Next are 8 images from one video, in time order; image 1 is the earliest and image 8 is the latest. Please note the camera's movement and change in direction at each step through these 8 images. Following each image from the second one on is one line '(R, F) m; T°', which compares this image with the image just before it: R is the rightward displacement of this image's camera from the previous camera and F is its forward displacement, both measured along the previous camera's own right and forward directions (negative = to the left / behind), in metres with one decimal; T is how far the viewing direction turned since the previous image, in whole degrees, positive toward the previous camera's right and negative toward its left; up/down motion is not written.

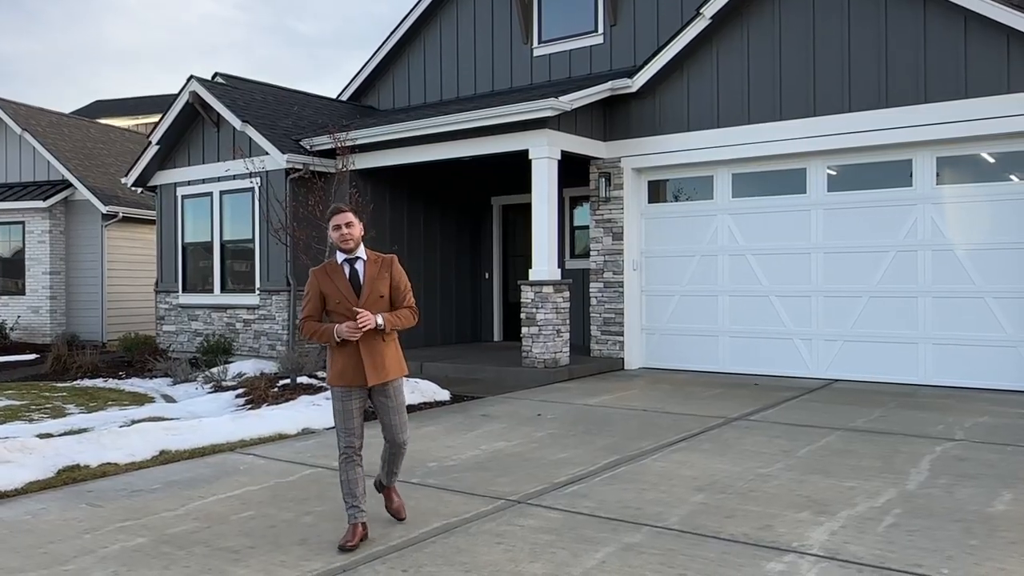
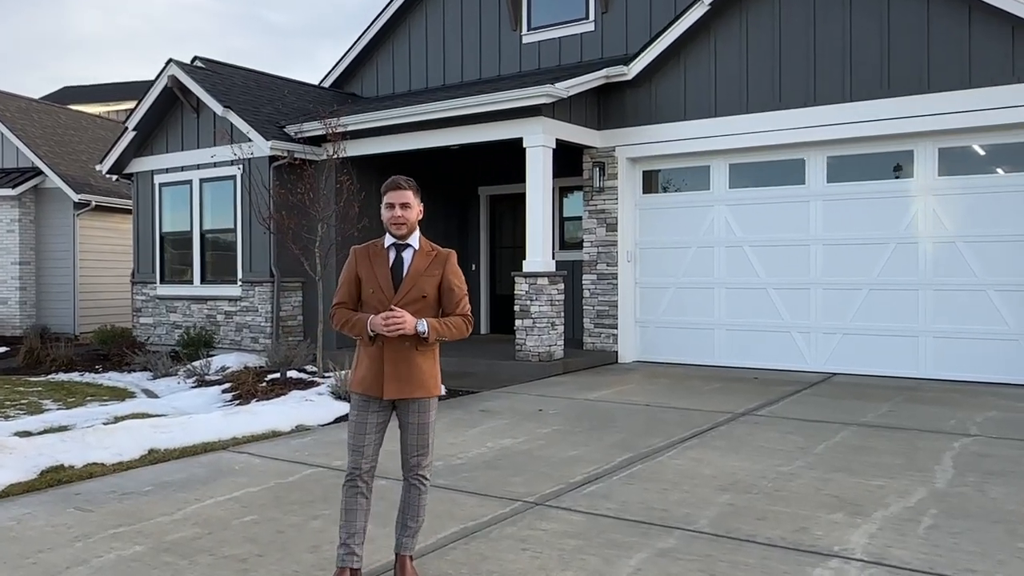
(-0.2, +0.2) m; +2°
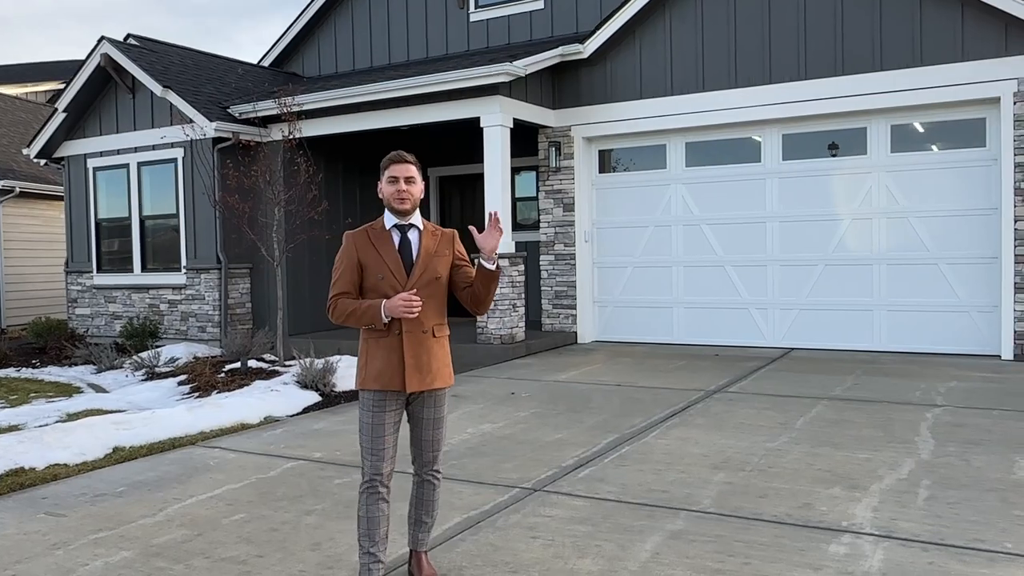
(-0.3, +0.1) m; +4°
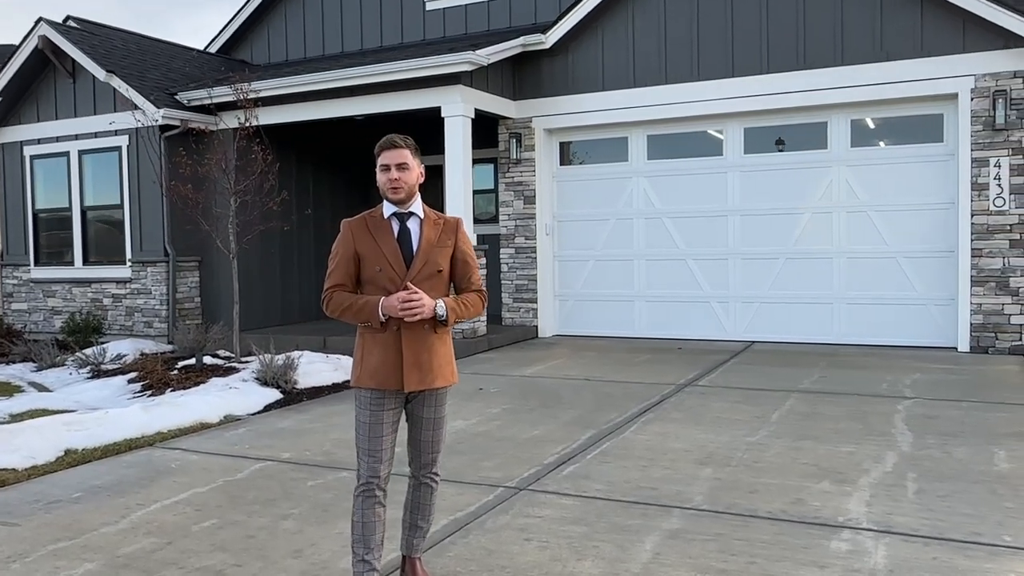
(-0.2, +0.2) m; +4°
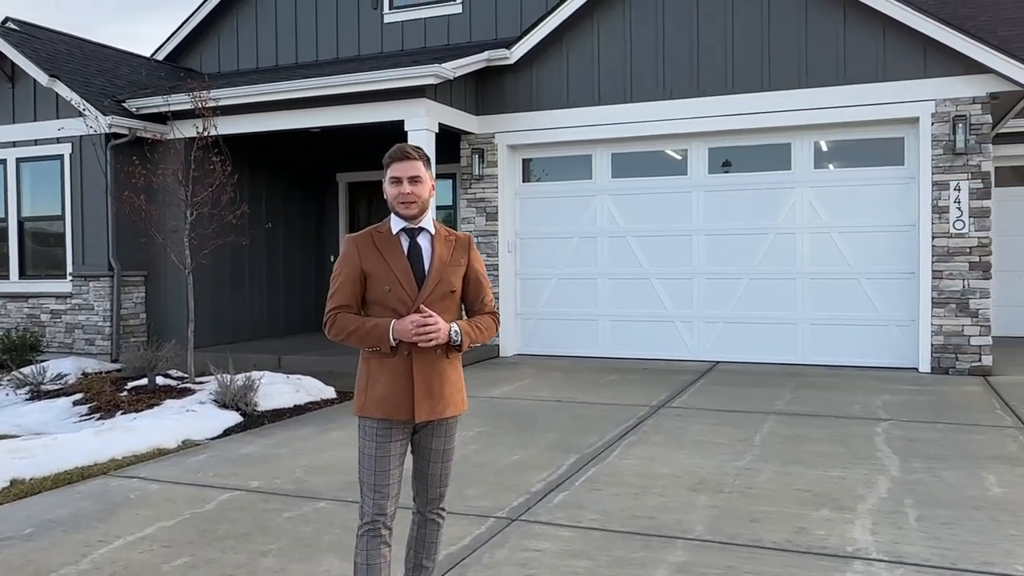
(-0.2, +0.2) m; +4°
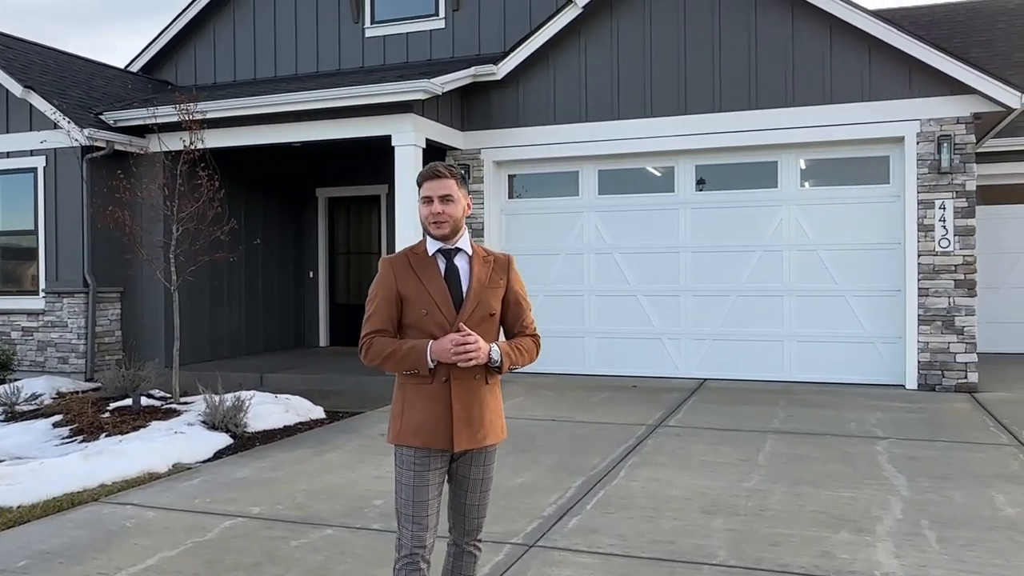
(-0.2, +0.1) m; +2°
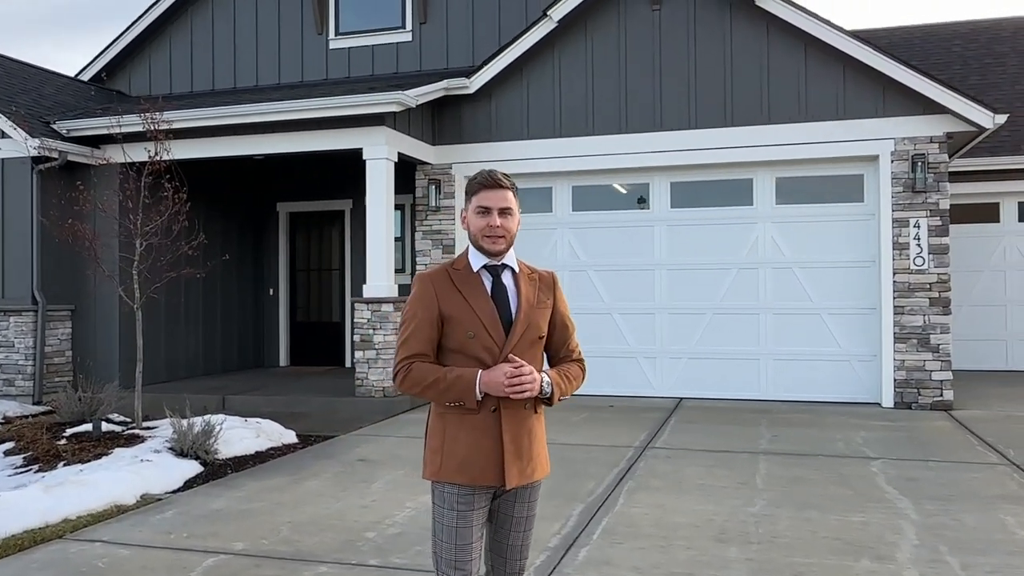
(-0.3, +0.2) m; +3°
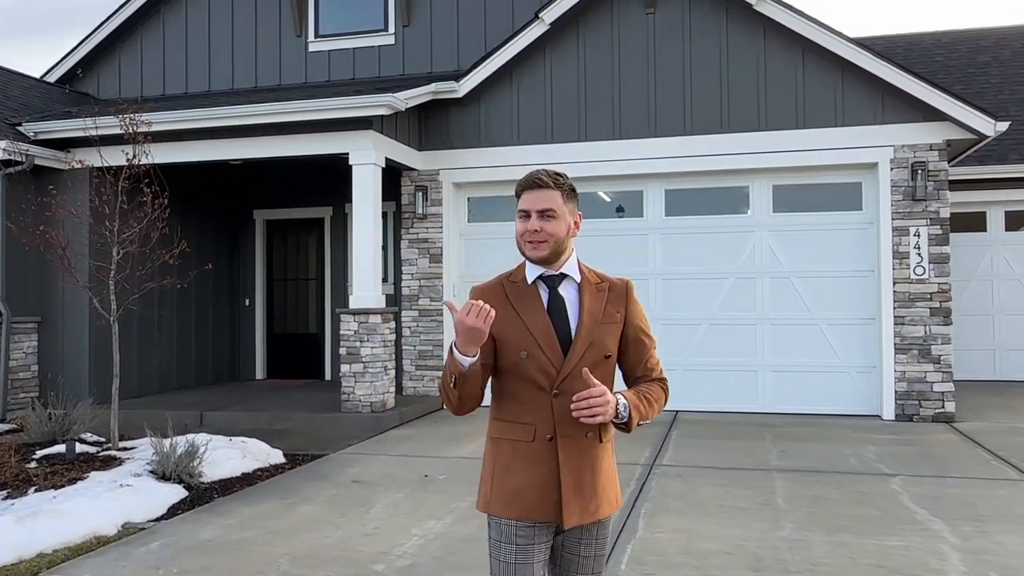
(-0.2, +0.3) m; +2°
